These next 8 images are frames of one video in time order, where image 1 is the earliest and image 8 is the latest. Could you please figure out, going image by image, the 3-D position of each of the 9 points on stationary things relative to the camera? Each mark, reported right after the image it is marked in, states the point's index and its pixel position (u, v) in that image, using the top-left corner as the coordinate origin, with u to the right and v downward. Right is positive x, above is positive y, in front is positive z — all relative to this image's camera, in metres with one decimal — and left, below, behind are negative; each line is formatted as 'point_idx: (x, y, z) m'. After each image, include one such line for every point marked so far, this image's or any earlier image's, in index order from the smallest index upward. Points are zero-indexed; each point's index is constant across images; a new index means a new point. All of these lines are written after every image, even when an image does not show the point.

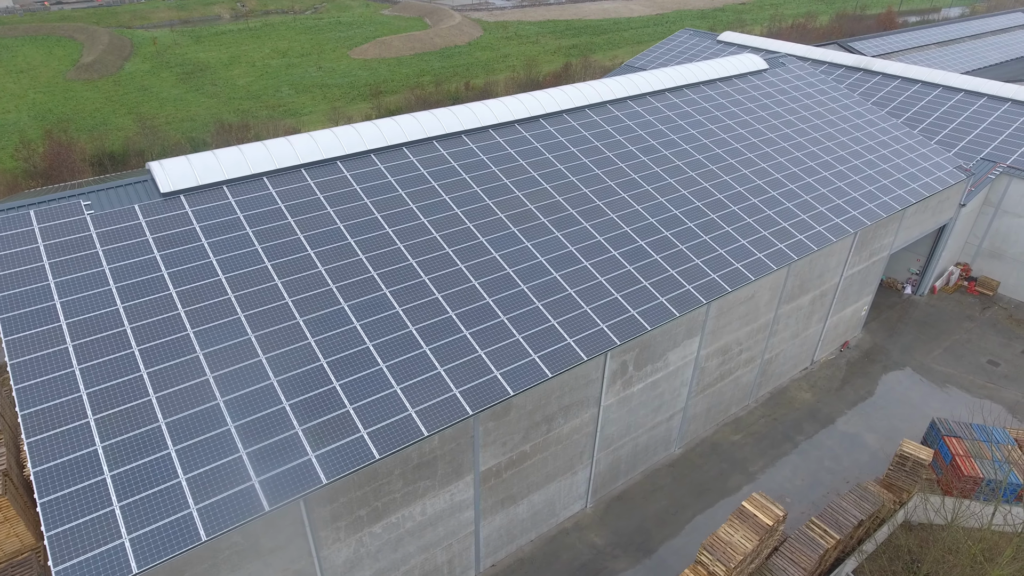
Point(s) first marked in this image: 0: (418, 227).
0: (-2.9, +1.8, +19.1) m
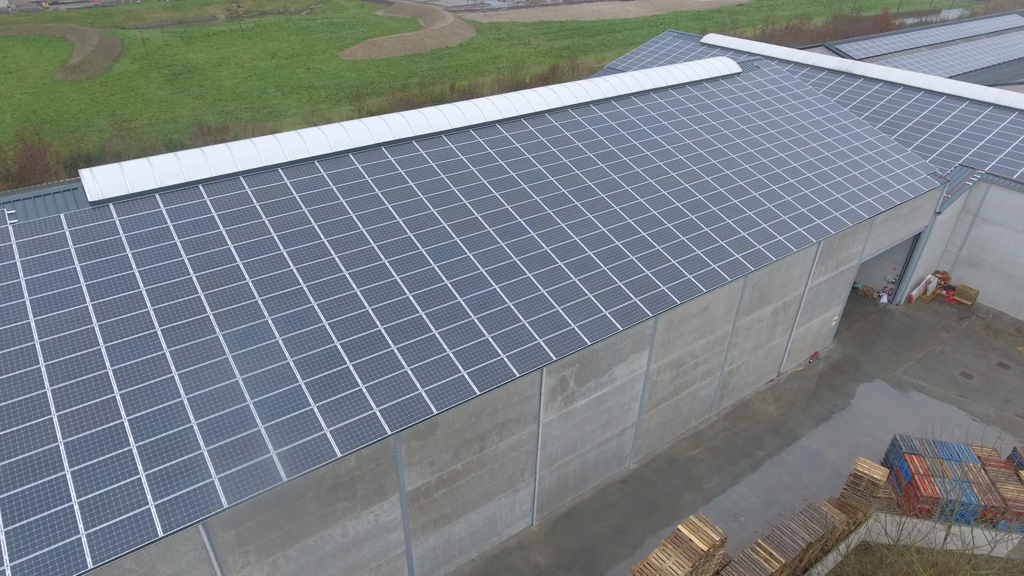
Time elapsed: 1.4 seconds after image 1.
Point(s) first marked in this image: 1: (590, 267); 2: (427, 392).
0: (-4.6, +1.5, +18.6) m
1: (+2.4, +0.7, +19.2) m
2: (-2.0, -2.5, +15.1) m
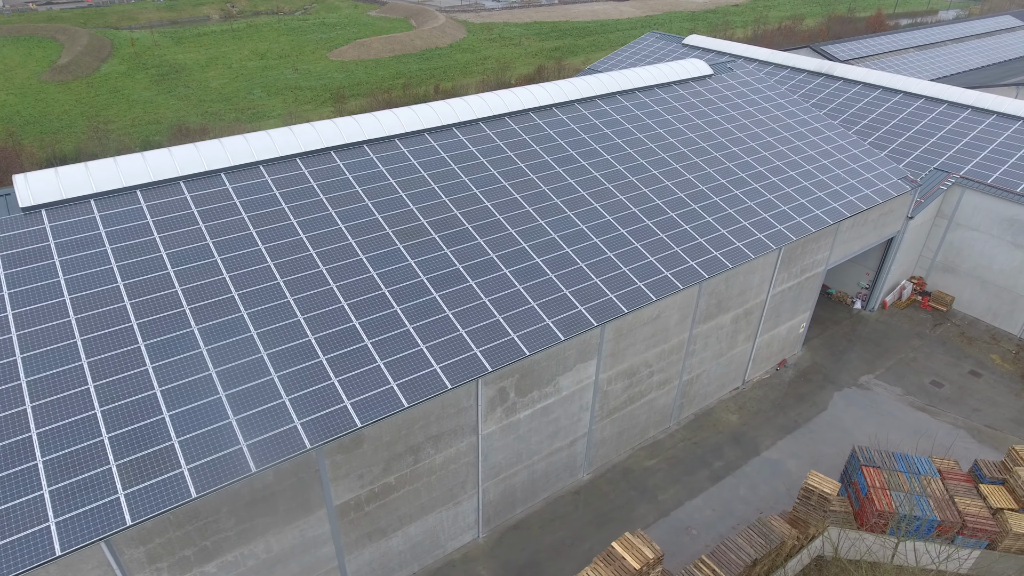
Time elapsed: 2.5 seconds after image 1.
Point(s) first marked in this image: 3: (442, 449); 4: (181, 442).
0: (-6.3, +1.3, +18.2) m
1: (+0.7, +0.4, +18.8) m
2: (-3.7, -2.8, +14.7) m
3: (-1.9, -4.3, +16.6) m
4: (-7.1, -3.3, +13.5) m
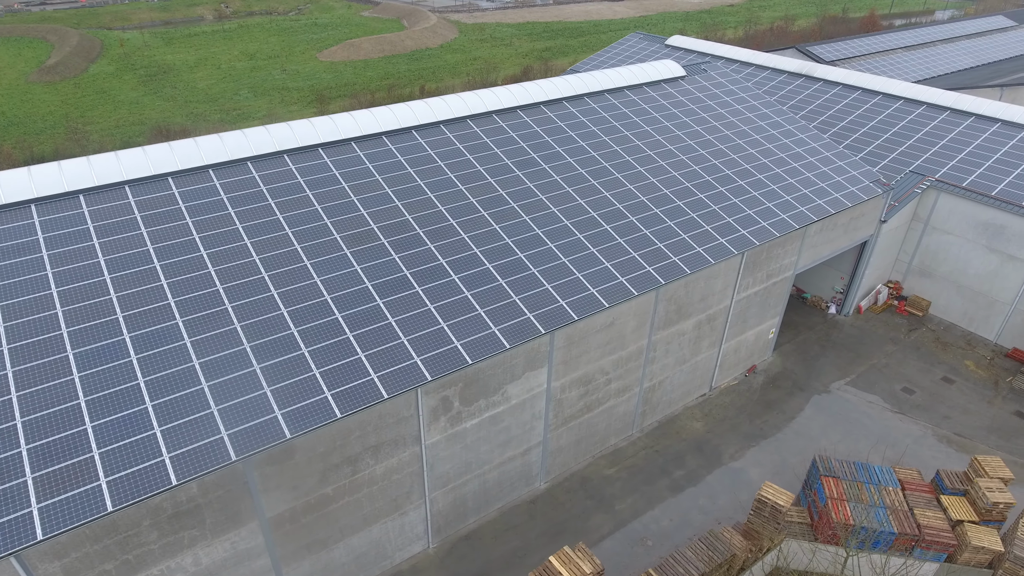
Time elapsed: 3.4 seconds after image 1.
0: (-7.8, +1.1, +17.9) m
1: (-0.8, +0.2, +18.5) m
2: (-5.3, -2.9, +14.4) m
3: (-3.4, -4.5, +16.3) m
4: (-8.7, -3.5, +13.2) m
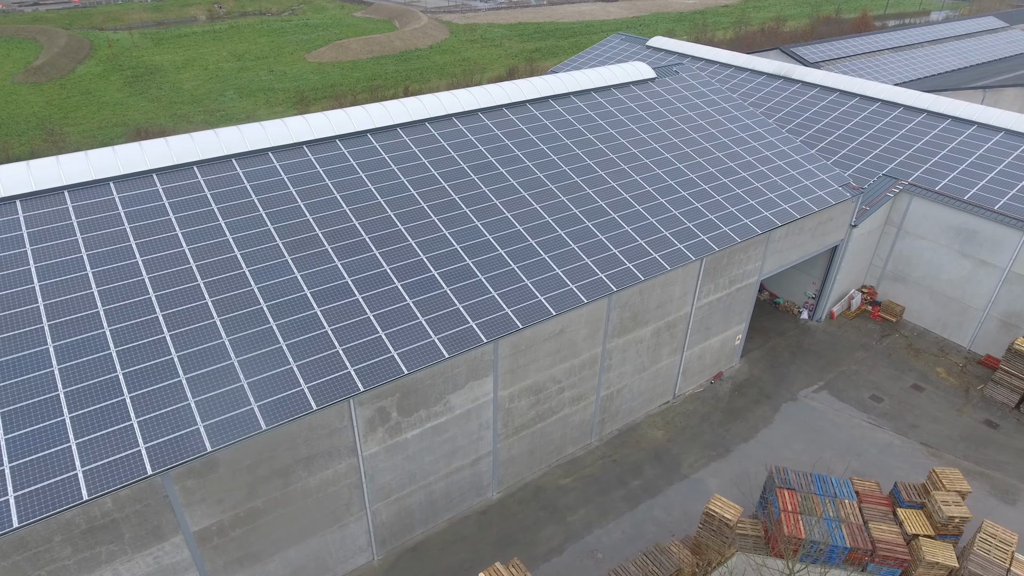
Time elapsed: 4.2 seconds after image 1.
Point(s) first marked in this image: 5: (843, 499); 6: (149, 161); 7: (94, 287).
0: (-9.4, +0.9, +17.5) m
1: (-2.4, 0.0, +18.1) m
2: (-6.9, -3.1, +14.0) m
3: (-5.0, -4.7, +15.9) m
4: (-10.3, -3.7, +12.8) m
5: (+10.0, -6.4, +18.7) m
6: (-11.5, +4.1, +19.9) m
7: (-10.9, 0.0, +16.4) m
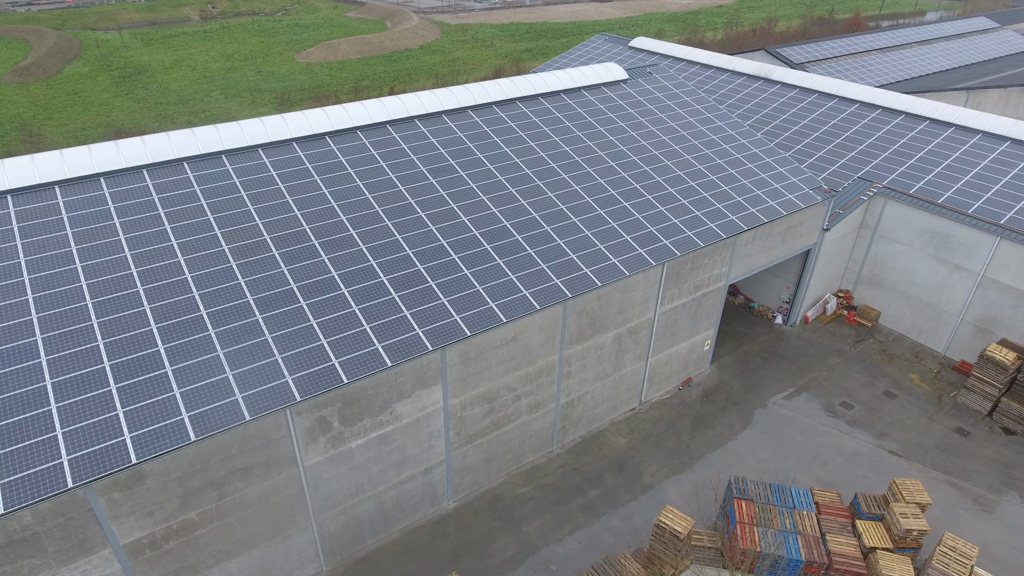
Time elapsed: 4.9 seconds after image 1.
0: (-10.9, +0.7, +17.2) m
1: (-3.8, -0.2, +17.8) m
2: (-8.4, -3.3, +13.7) m
3: (-6.5, -4.9, +15.6) m
4: (-11.8, -3.9, +12.5) m
5: (+8.5, -6.5, +18.3) m
6: (-13.0, +3.9, +19.6) m
7: (-12.4, -0.1, +16.1) m
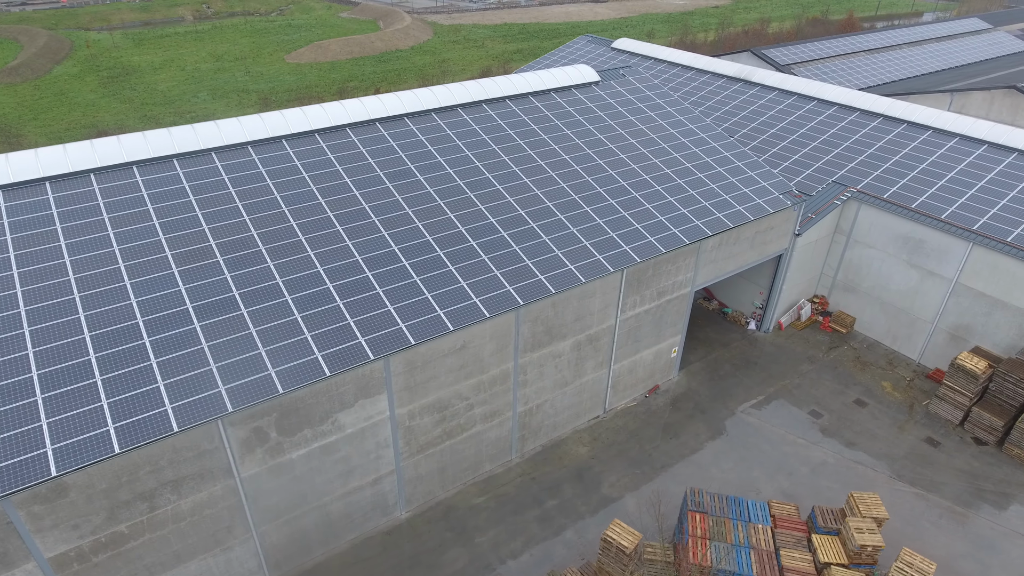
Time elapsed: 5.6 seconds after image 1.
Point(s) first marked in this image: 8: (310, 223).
0: (-12.3, +0.6, +16.9) m
1: (-5.3, -0.4, +17.4) m
2: (-9.9, -3.5, +13.4) m
3: (-8.0, -5.0, +15.3) m
4: (-13.3, -4.0, +12.2) m
5: (+7.0, -6.8, +17.9) m
6: (-14.4, +3.7, +19.3) m
7: (-13.9, -0.3, +15.8) m
8: (-6.3, +2.0, +19.6) m
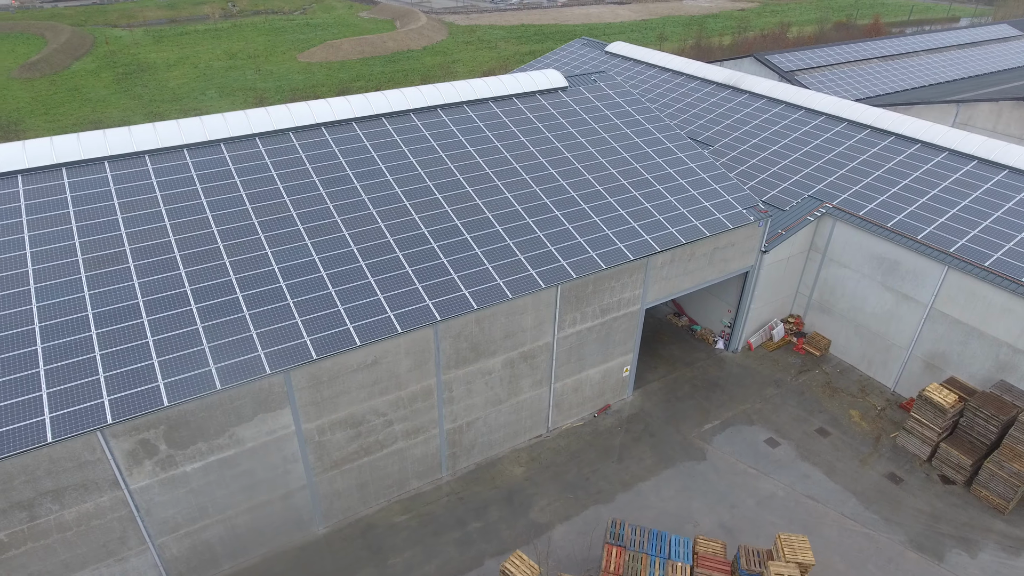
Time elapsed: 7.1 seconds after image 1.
0: (-14.7, +0.5, +16.8) m
1: (-7.7, -0.6, +17.0) m
2: (-12.6, -3.6, +13.2) m
3: (-10.6, -5.2, +15.0) m
4: (-16.1, -4.0, +12.2) m
5: (+4.4, -7.4, +16.9) m
6: (-16.6, +3.8, +19.3) m
7: (-16.4, -0.3, +15.8) m
8: (-8.5, +1.8, +19.2) m
